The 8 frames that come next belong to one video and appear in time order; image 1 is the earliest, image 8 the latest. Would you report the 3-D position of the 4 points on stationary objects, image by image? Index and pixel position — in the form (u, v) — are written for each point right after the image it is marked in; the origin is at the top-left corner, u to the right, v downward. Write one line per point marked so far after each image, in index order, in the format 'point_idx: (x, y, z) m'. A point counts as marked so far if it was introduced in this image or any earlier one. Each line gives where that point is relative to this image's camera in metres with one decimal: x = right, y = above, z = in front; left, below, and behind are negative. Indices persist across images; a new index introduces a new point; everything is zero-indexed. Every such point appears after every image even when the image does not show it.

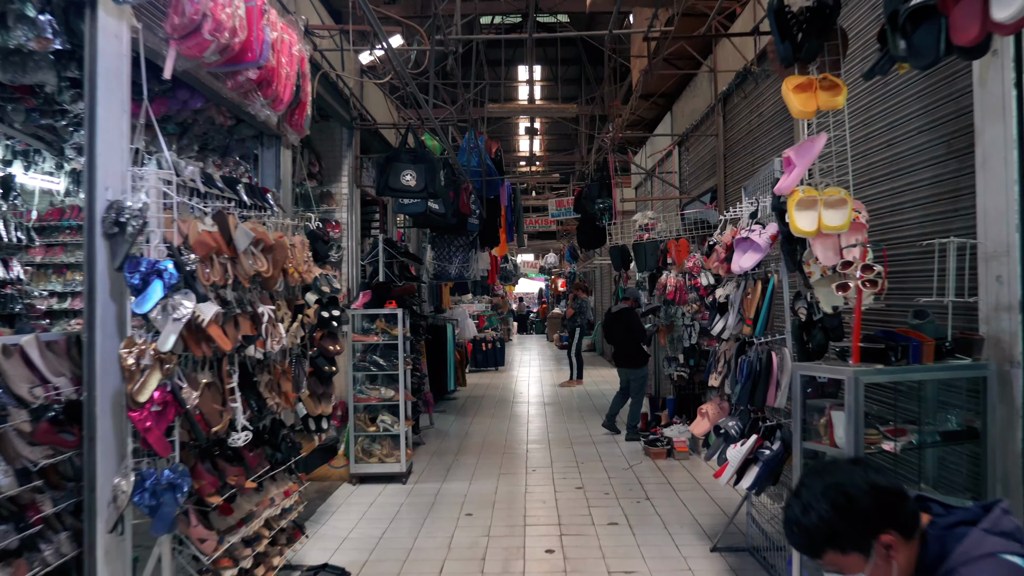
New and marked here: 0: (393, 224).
0: (-1.0, +0.5, +7.1) m
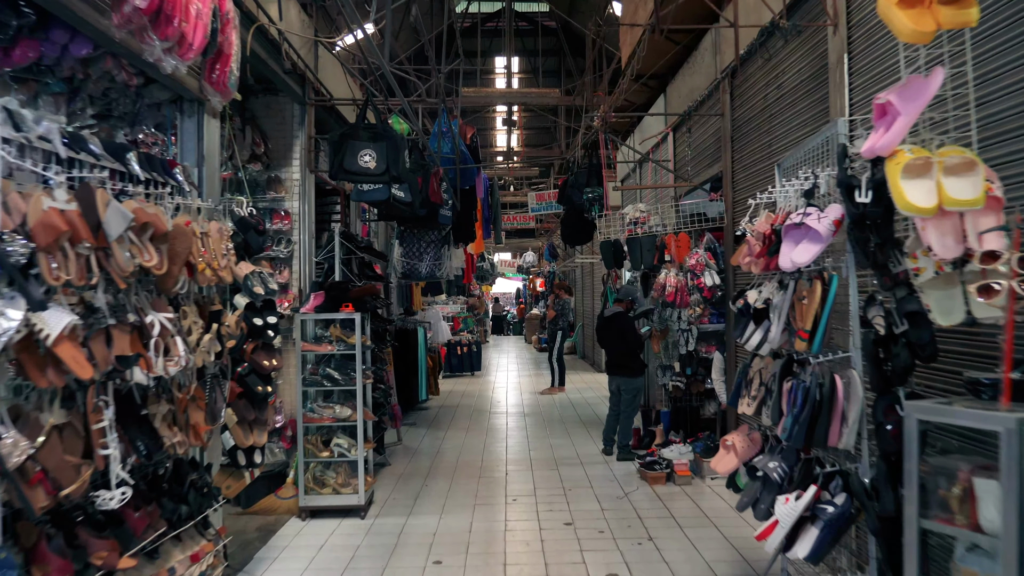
0: (-1.1, +0.5, +6.3) m
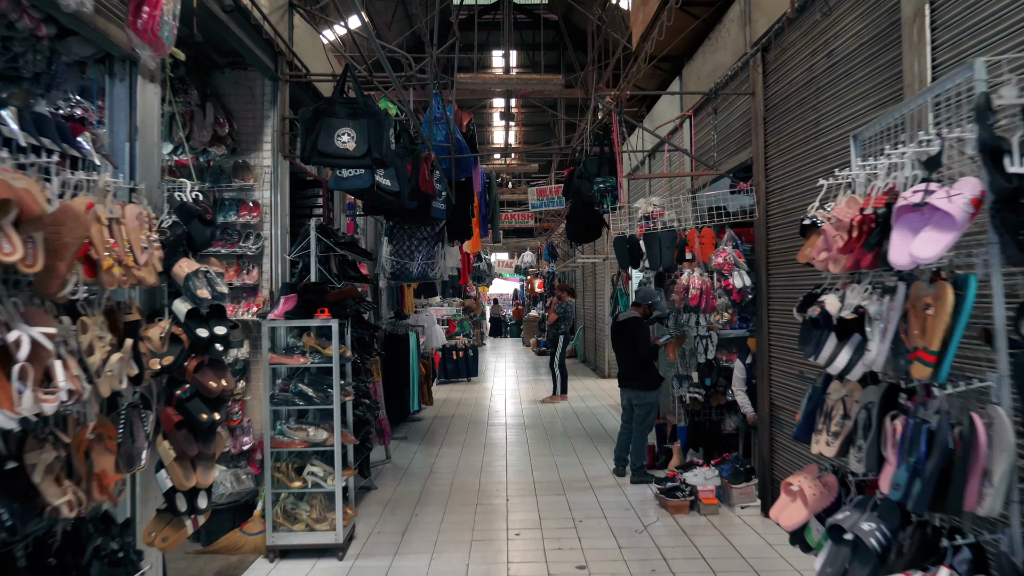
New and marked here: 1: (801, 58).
0: (-1.1, +0.5, +5.7) m
1: (+1.2, +1.0, +3.7) m
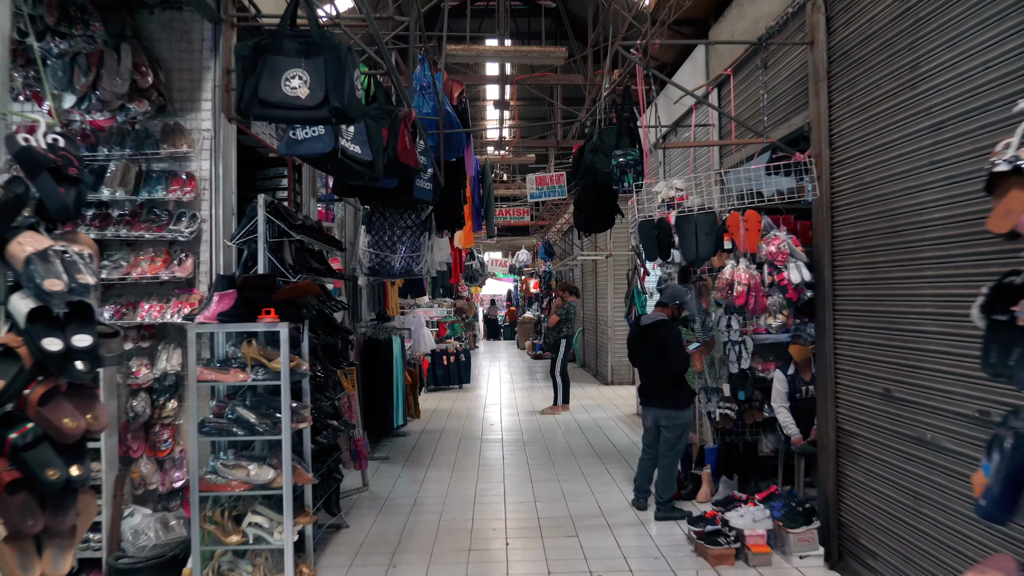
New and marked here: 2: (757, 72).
0: (-1.1, +0.5, +4.9) m
1: (+1.2, +1.0, +2.9) m
2: (+1.1, +1.0, +4.0) m
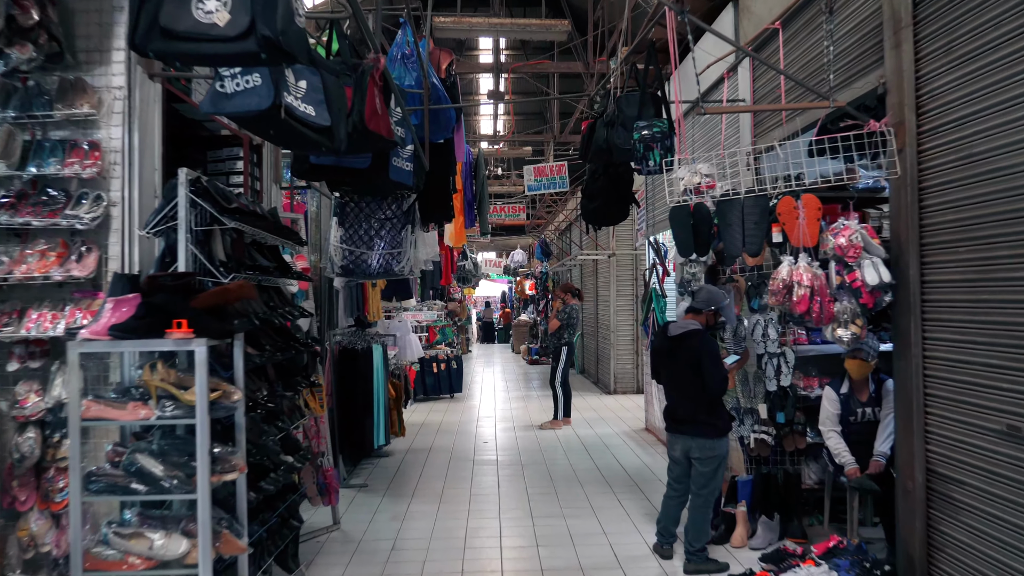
0: (-1.2, +0.5, +4.2) m
1: (+1.2, +1.0, +2.2) m
2: (+1.1, +1.0, +3.3) m
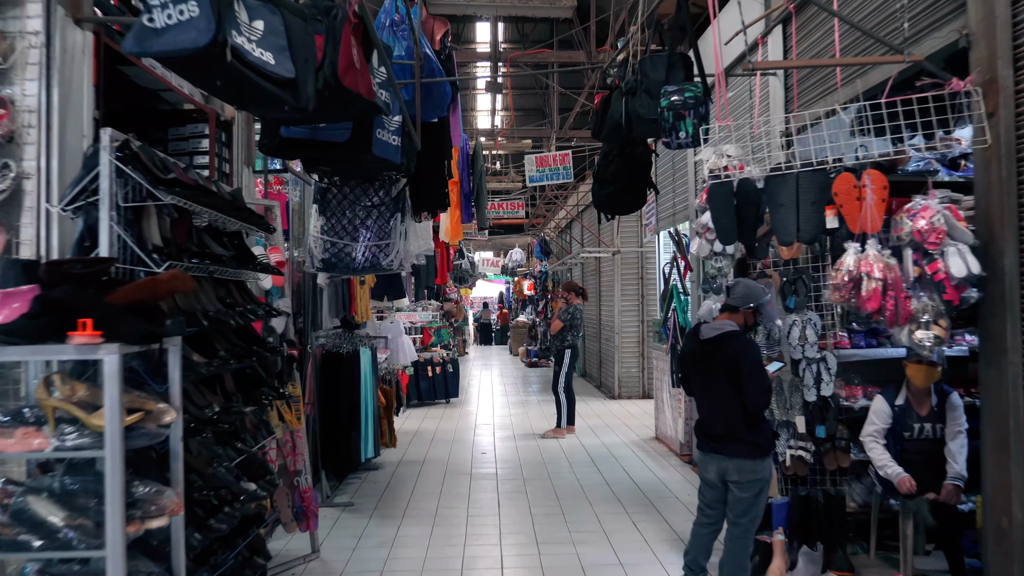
0: (-1.1, +0.5, +3.7) m
1: (+1.3, +1.0, +1.7) m
2: (+1.1, +1.0, +2.8) m
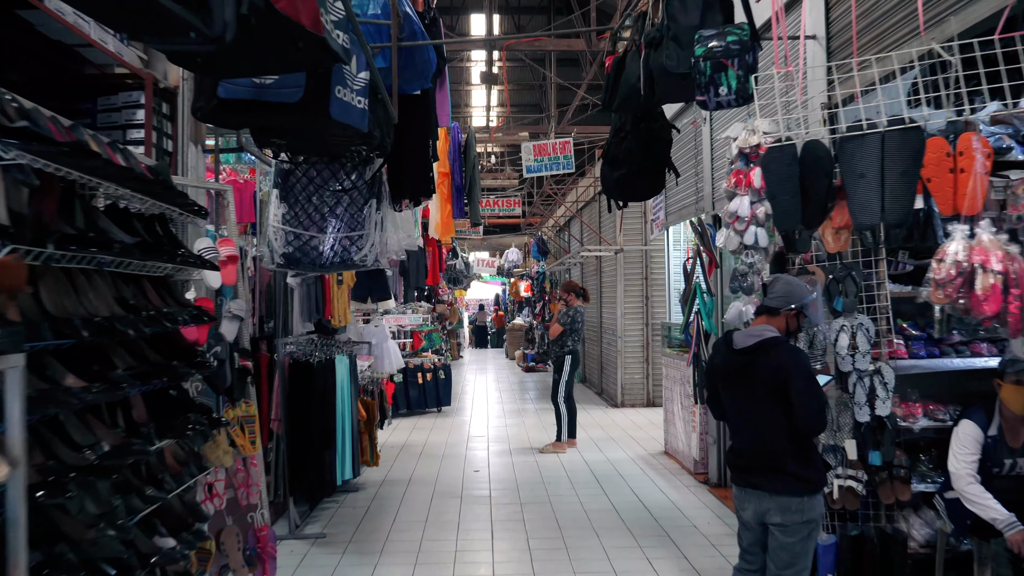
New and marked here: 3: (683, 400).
0: (-1.2, +0.5, +3.2) m
1: (+1.2, +1.0, +1.1) m
2: (+1.1, +1.0, +2.3) m
3: (+1.0, -0.7, +5.3) m
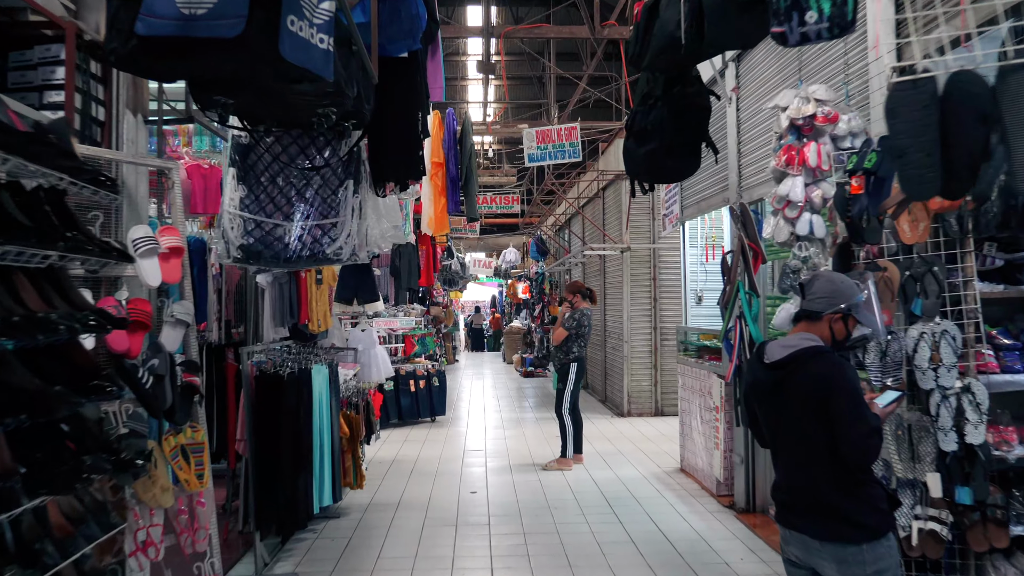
0: (-1.1, +0.5, +2.6) m
1: (+1.3, +1.0, +0.6) m
2: (+1.1, +1.0, +1.7) m
3: (+1.0, -0.7, +4.7) m
